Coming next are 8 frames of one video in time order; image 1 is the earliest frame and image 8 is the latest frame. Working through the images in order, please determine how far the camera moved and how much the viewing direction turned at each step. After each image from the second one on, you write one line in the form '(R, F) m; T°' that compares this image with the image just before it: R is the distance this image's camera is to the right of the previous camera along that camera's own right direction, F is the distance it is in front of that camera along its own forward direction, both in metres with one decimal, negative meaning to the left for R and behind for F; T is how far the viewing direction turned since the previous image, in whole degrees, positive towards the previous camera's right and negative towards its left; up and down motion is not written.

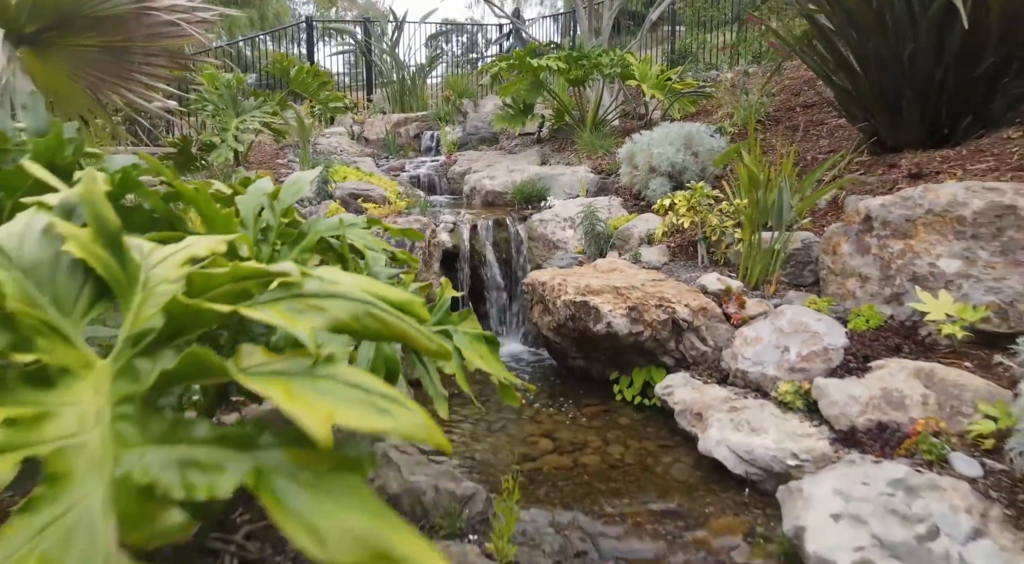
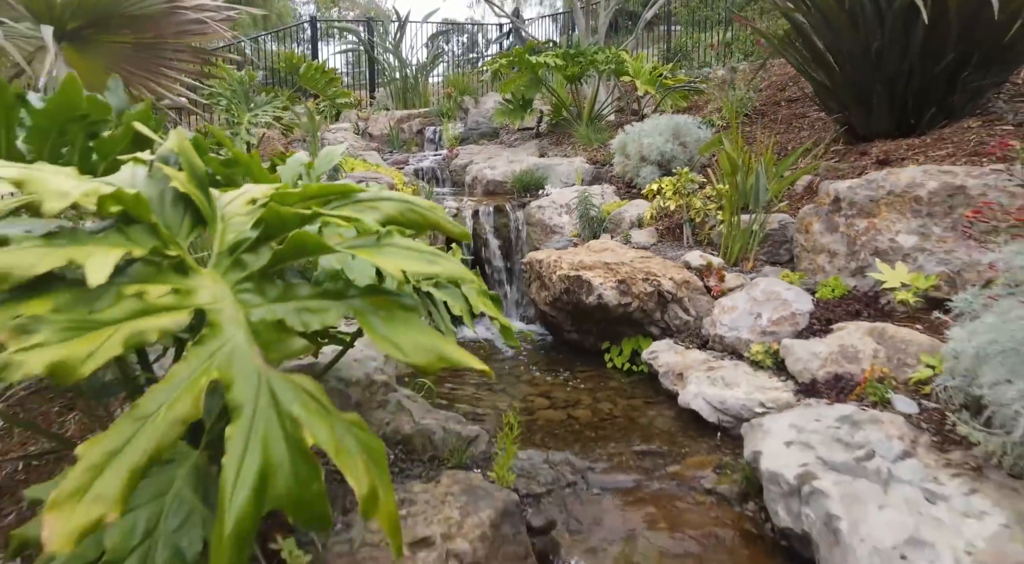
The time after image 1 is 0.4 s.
(0.0, -0.4) m; 0°
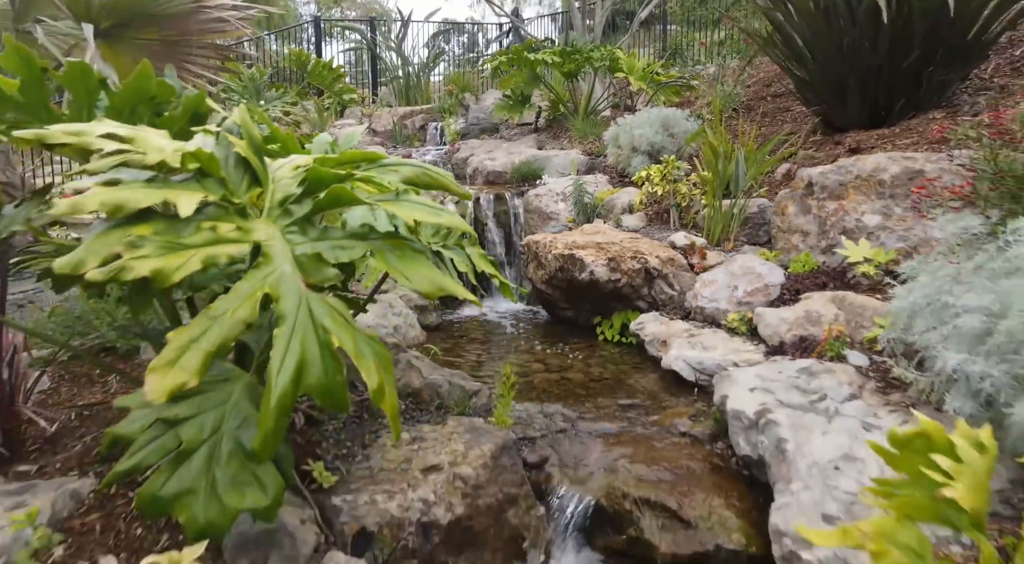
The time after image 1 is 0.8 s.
(0.0, -0.4) m; 0°
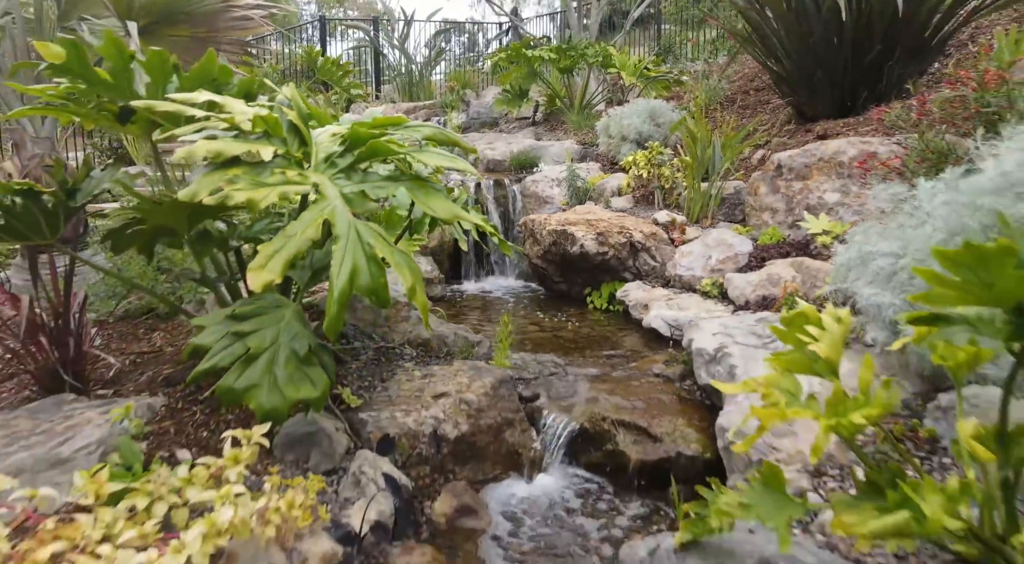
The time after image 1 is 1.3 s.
(0.0, -0.5) m; 0°
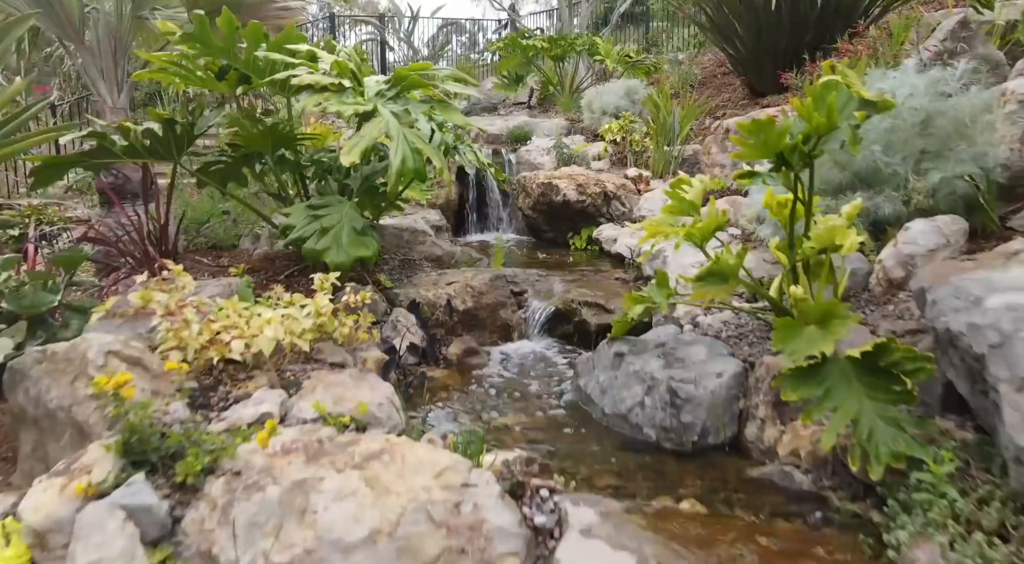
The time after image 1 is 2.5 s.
(0.0, -1.1) m; 0°
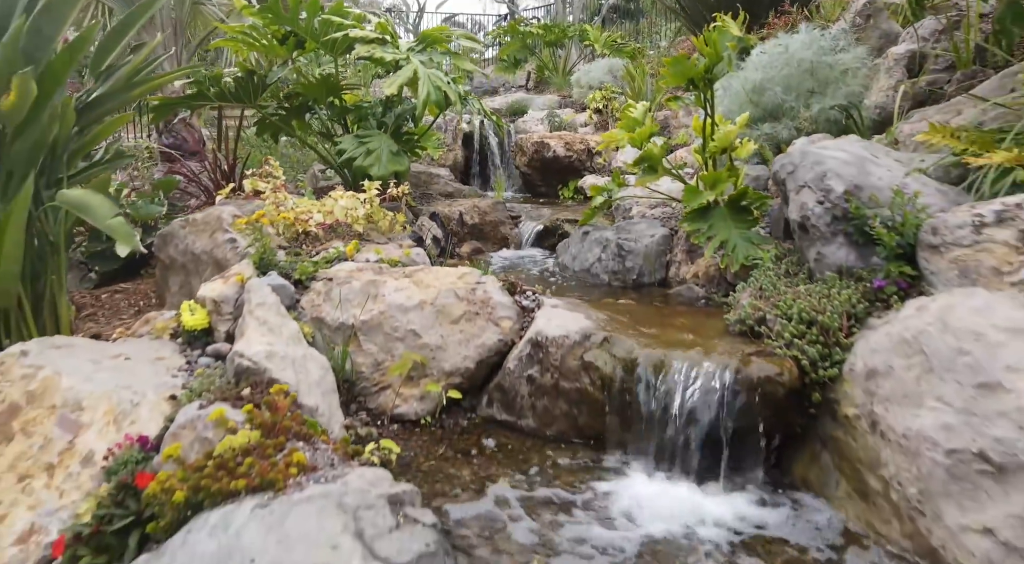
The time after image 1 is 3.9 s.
(0.0, -1.2) m; 0°
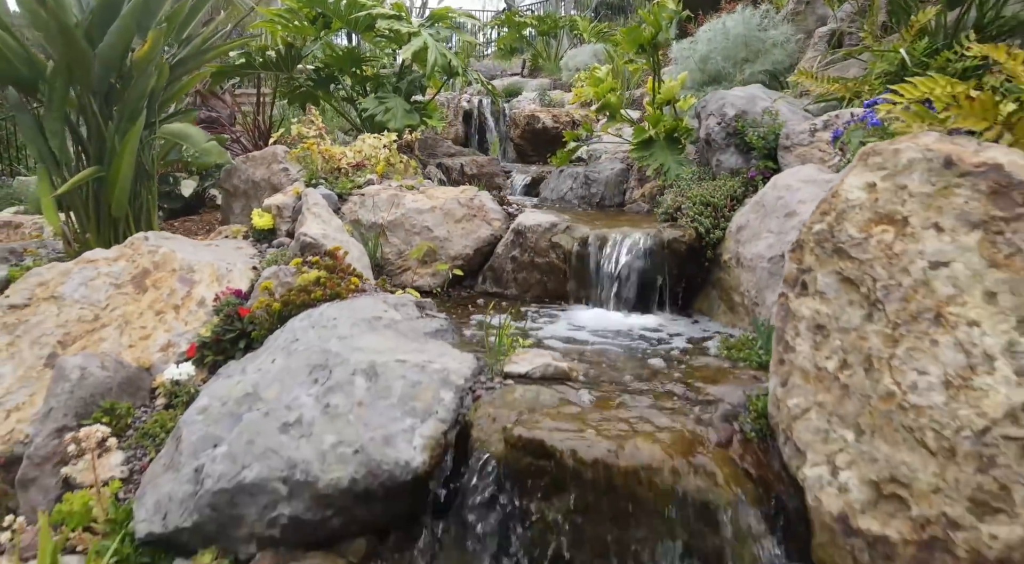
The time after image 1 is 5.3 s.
(+0.1, -1.1) m; 0°
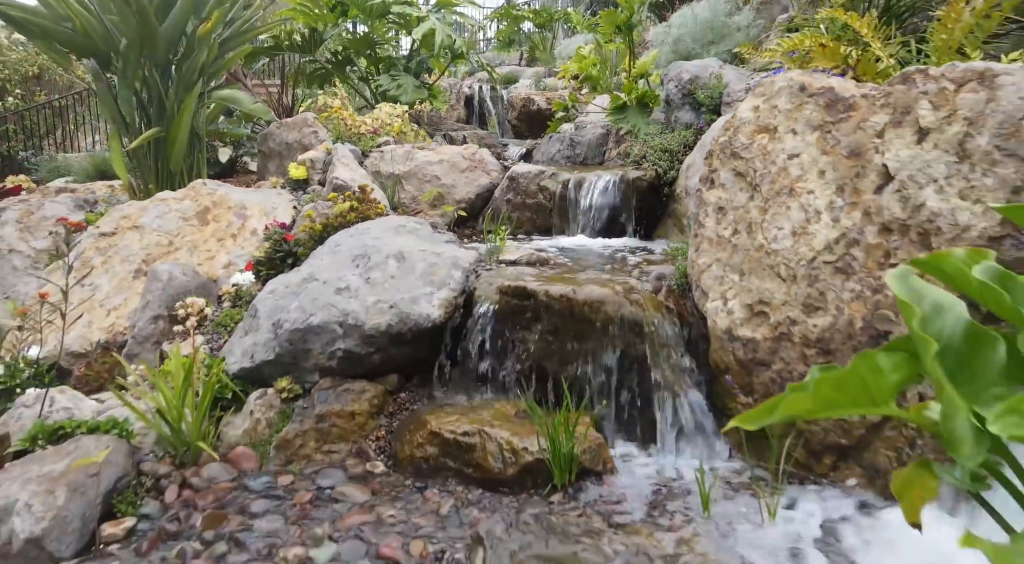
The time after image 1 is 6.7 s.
(0.0, -0.8) m; 0°
